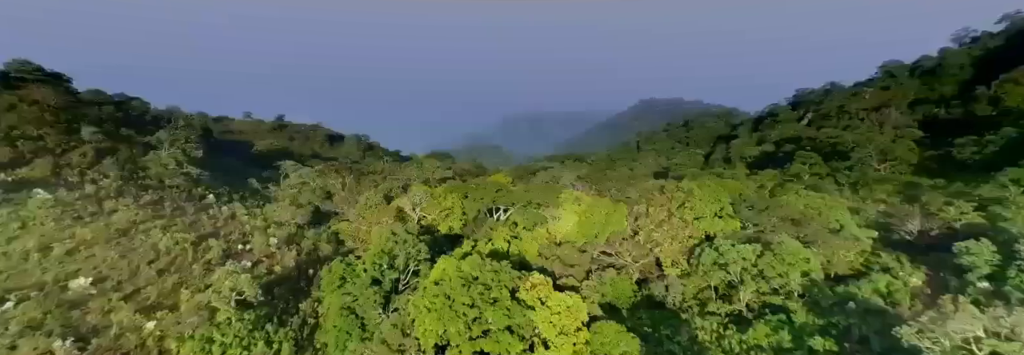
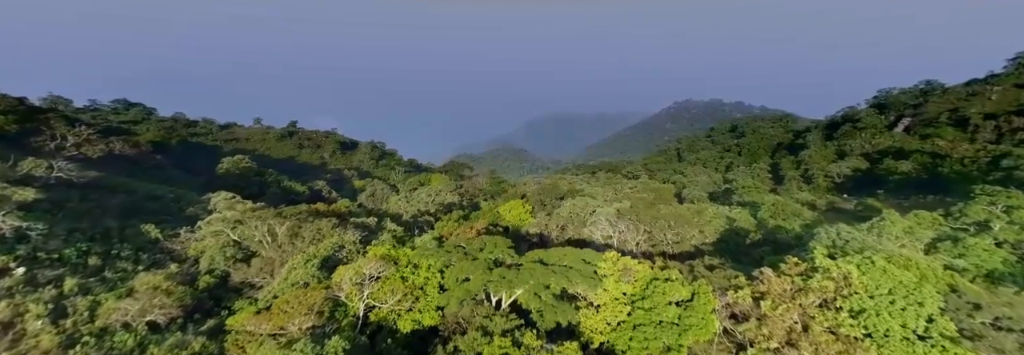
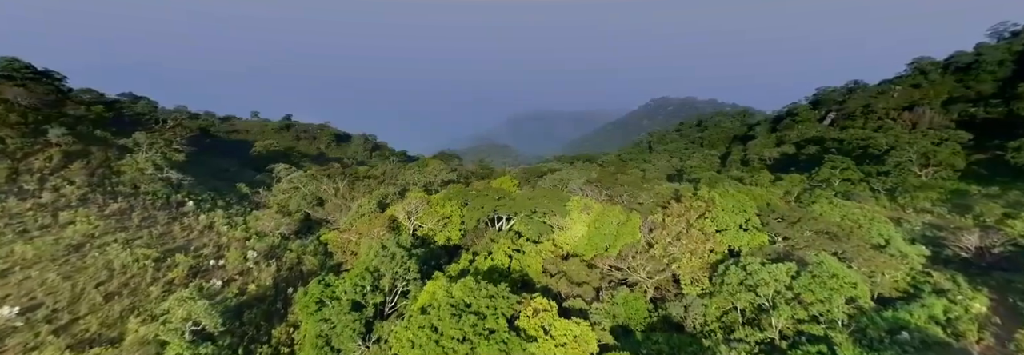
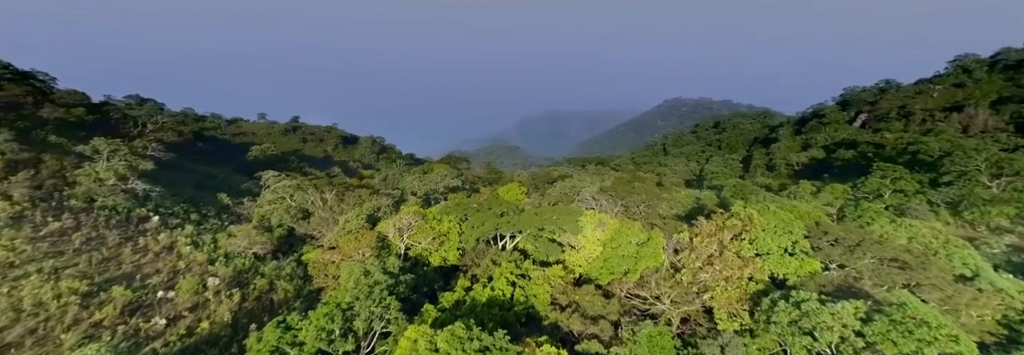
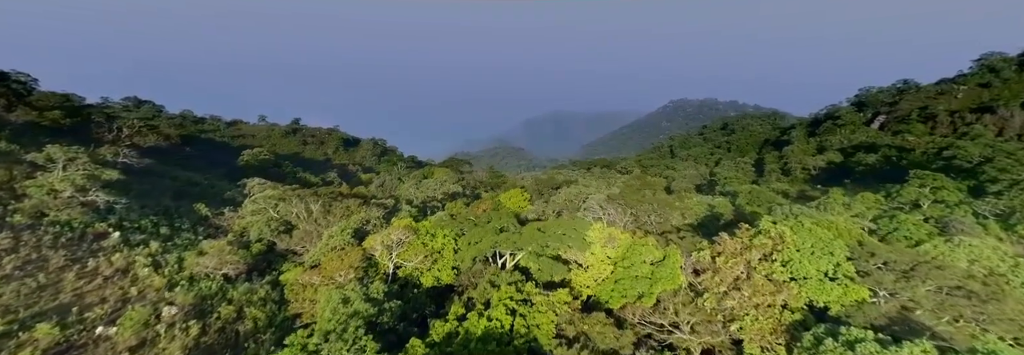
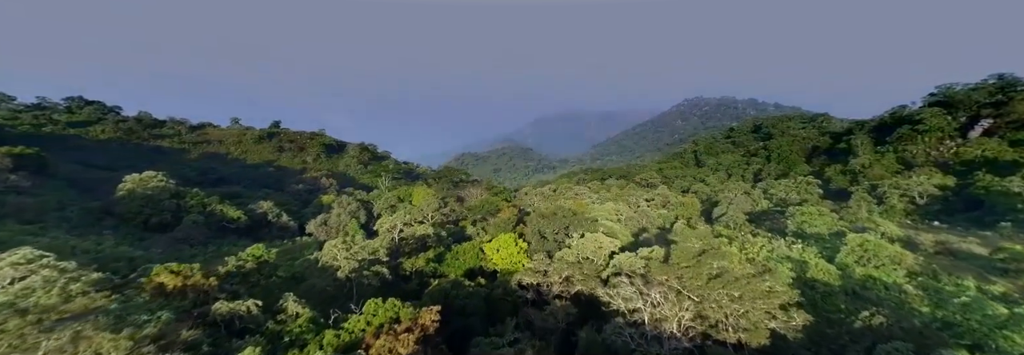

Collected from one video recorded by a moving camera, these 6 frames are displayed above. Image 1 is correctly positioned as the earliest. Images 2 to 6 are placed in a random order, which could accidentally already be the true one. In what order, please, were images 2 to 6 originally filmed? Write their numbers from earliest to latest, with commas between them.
3, 4, 5, 2, 6
